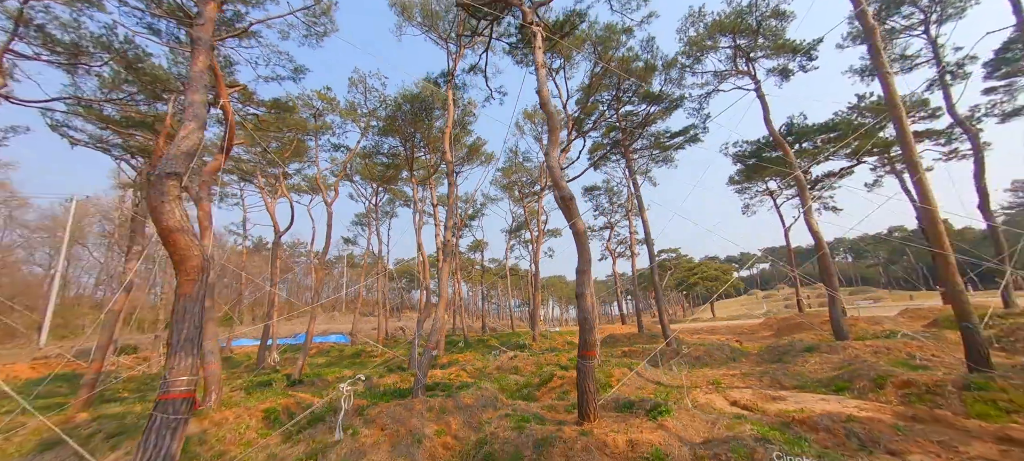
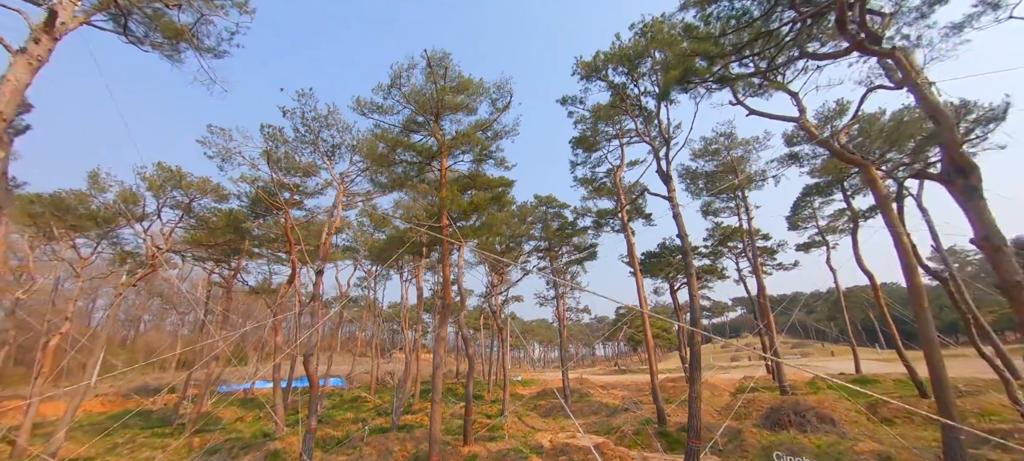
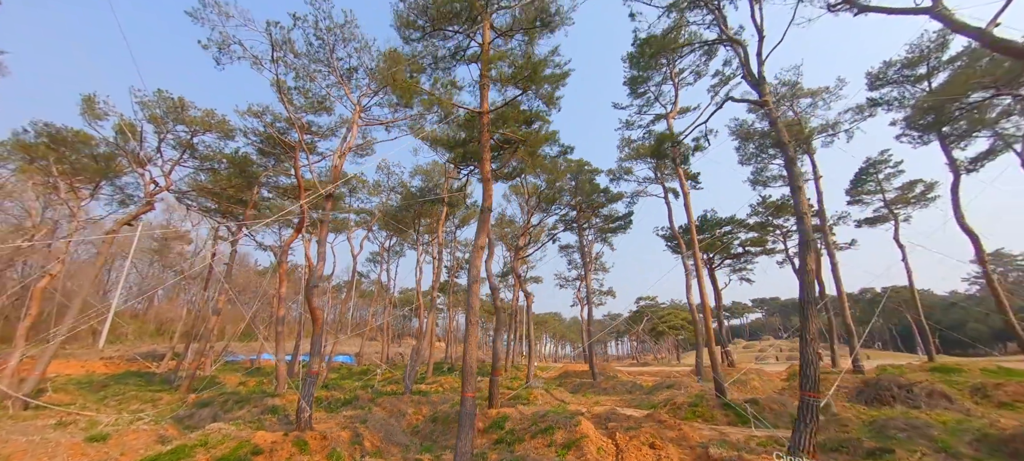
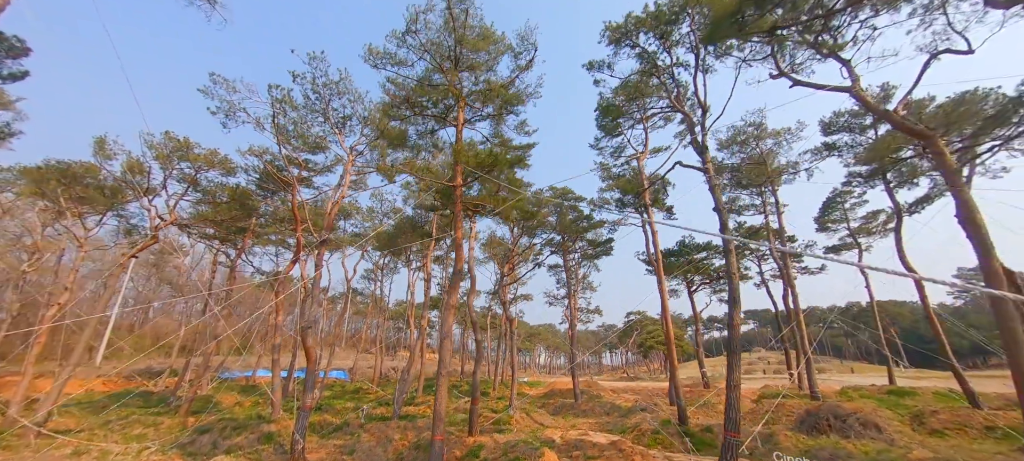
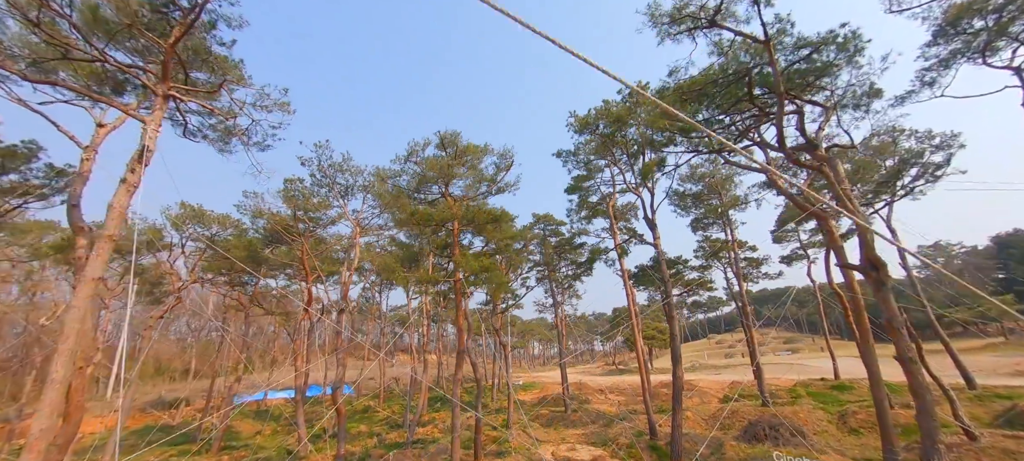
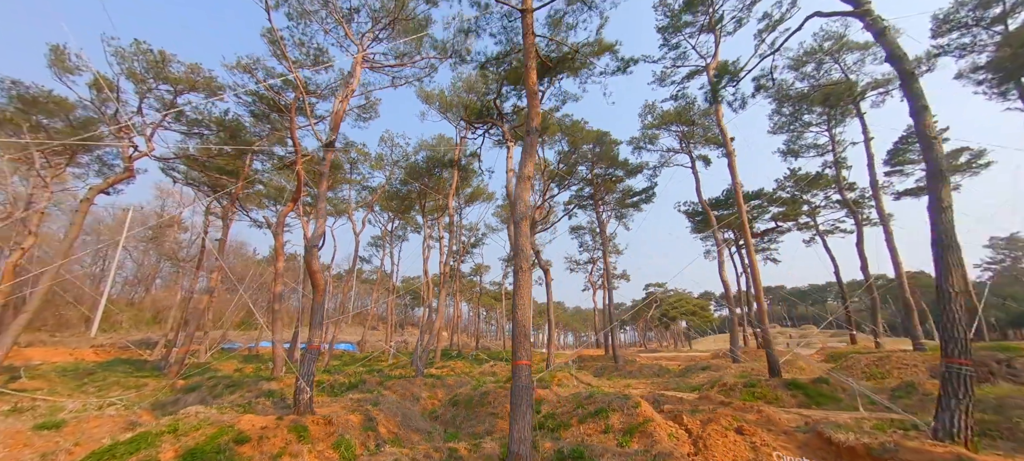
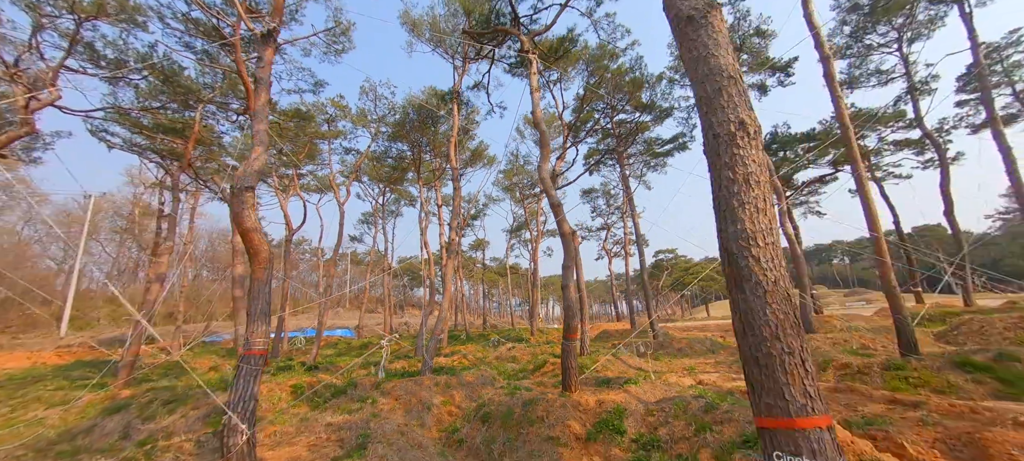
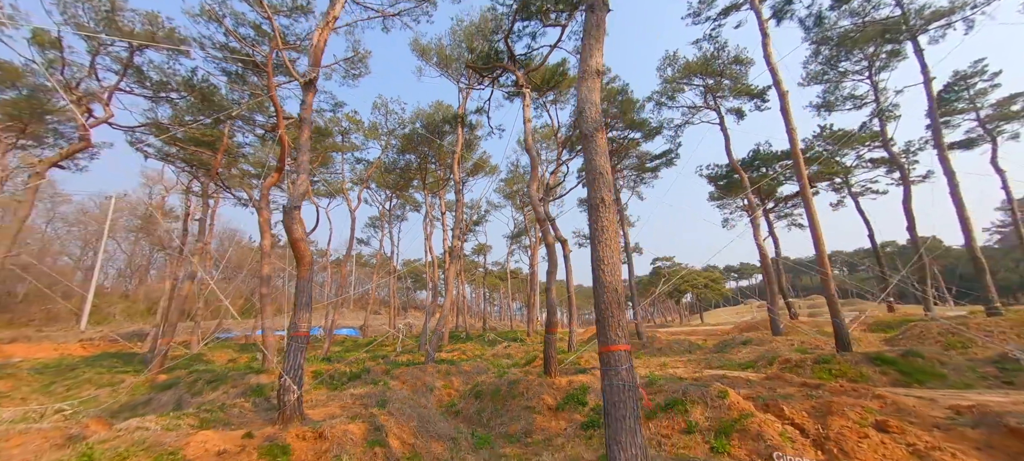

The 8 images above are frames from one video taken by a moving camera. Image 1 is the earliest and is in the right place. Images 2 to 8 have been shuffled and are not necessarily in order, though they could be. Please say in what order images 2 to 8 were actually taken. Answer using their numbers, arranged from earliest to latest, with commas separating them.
7, 8, 6, 3, 4, 2, 5
